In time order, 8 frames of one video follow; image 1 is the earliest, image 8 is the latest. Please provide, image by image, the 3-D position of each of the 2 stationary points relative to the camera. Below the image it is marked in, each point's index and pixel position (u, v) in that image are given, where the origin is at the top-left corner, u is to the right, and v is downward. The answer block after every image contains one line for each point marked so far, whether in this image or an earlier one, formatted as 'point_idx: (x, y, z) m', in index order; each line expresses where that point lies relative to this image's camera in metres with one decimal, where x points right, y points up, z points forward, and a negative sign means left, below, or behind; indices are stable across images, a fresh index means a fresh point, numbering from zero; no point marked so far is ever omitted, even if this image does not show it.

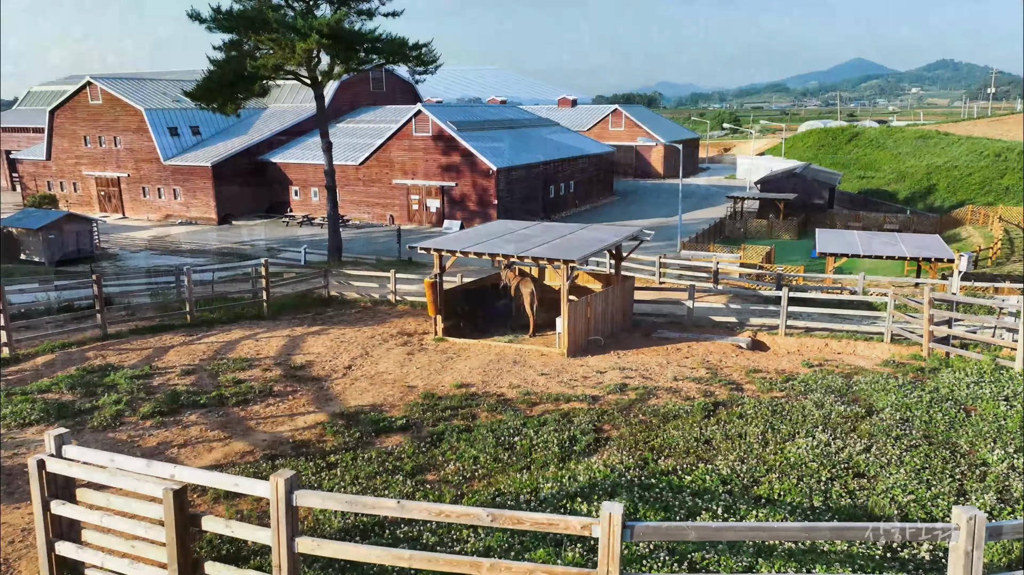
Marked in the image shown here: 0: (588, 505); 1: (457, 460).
0: (+0.8, -2.4, +7.7) m
1: (-0.7, -2.2, +9.1) m
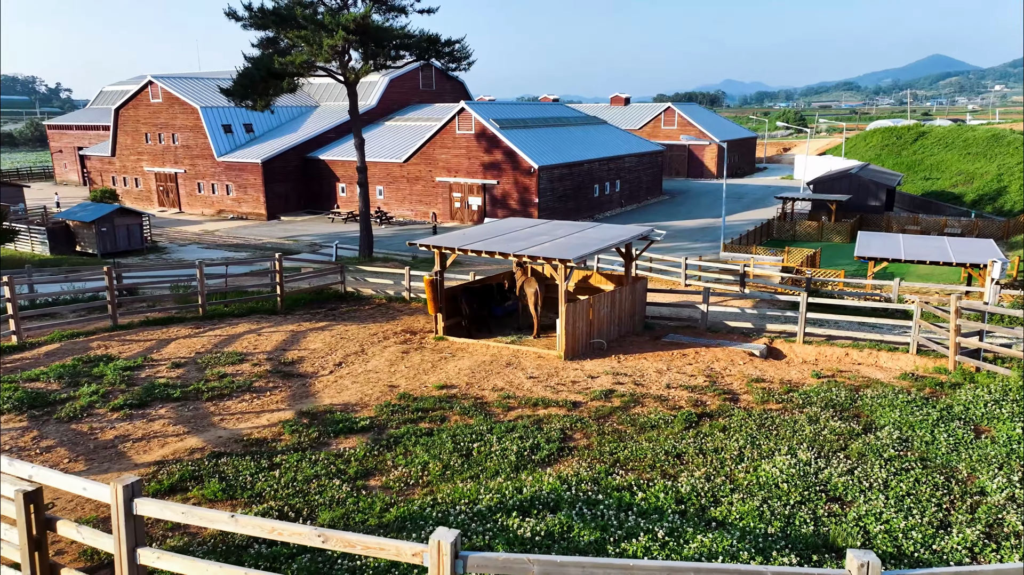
0: (+0.1, -2.4, +7.2) m
1: (-1.3, -2.2, +8.8) m
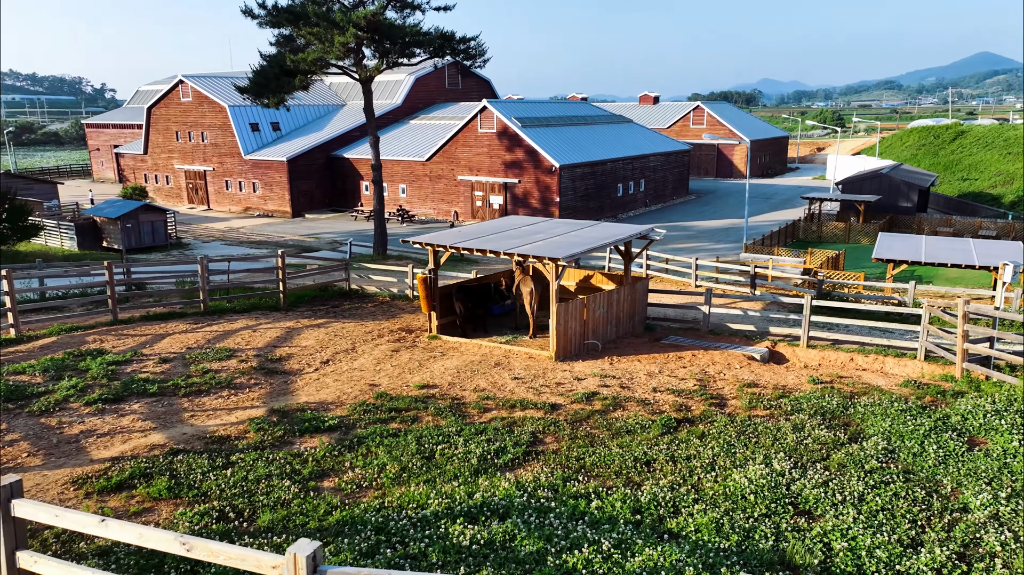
0: (-0.5, -2.3, +6.9) m
1: (-1.8, -2.2, +8.5) m
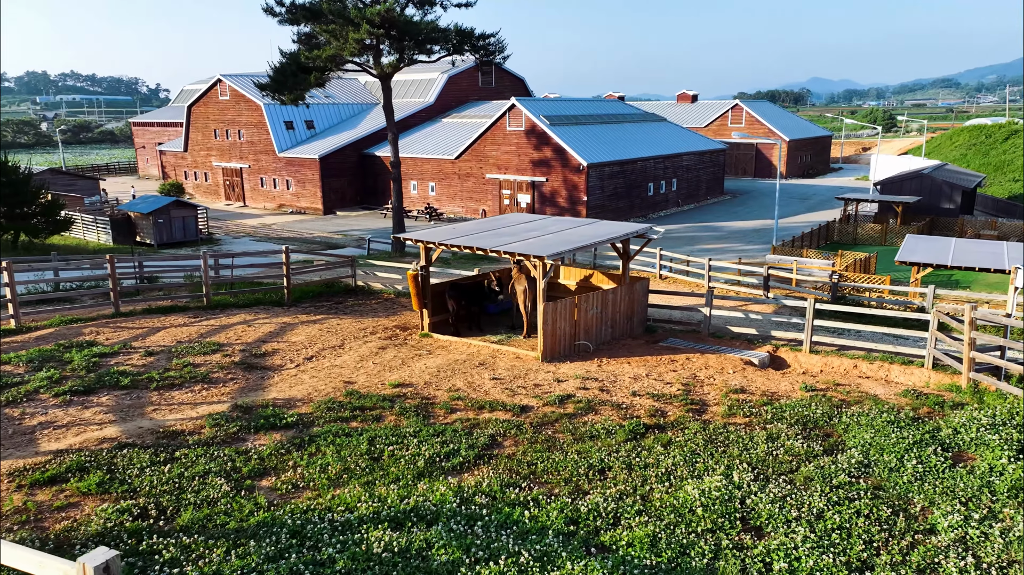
0: (-1.2, -2.3, +6.7) m
1: (-2.4, -2.1, +8.3) m
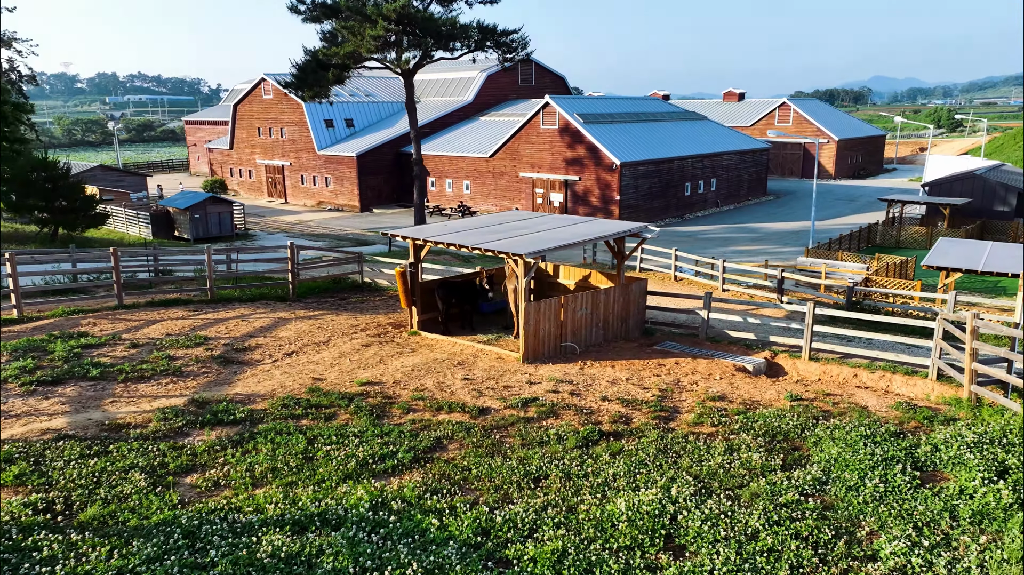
0: (-2.1, -2.3, +6.4) m
1: (-3.2, -2.0, +8.2) m
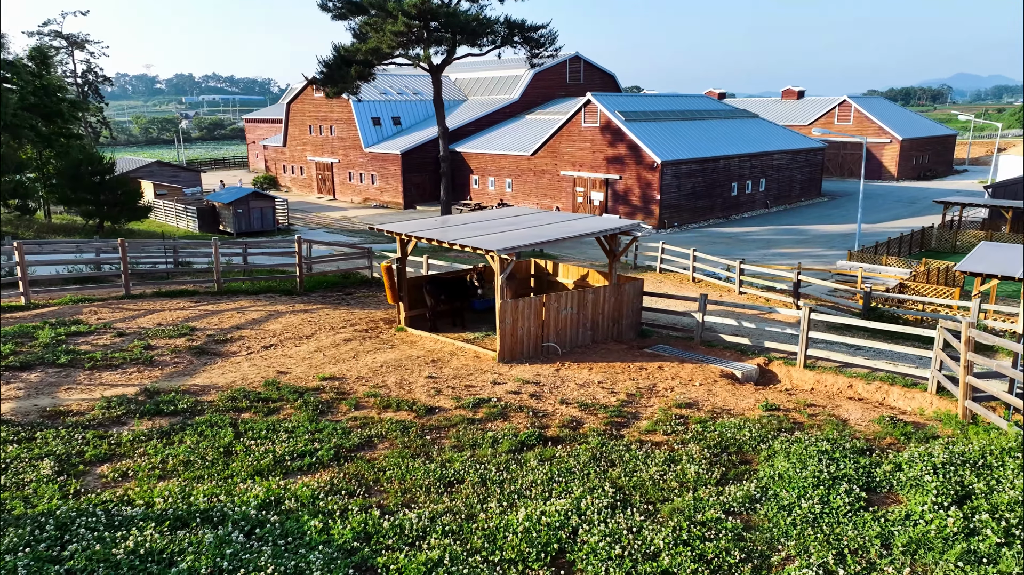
0: (-3.1, -2.2, +6.3) m
1: (-4.1, -1.9, +8.1) m
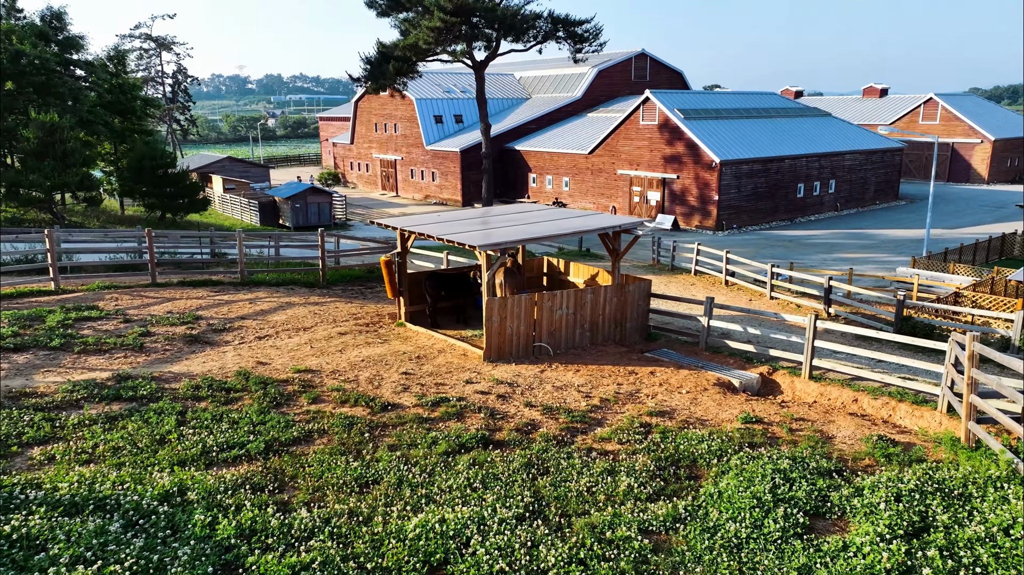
0: (-4.1, -2.0, +6.3) m
1: (-4.9, -1.8, +8.2) m
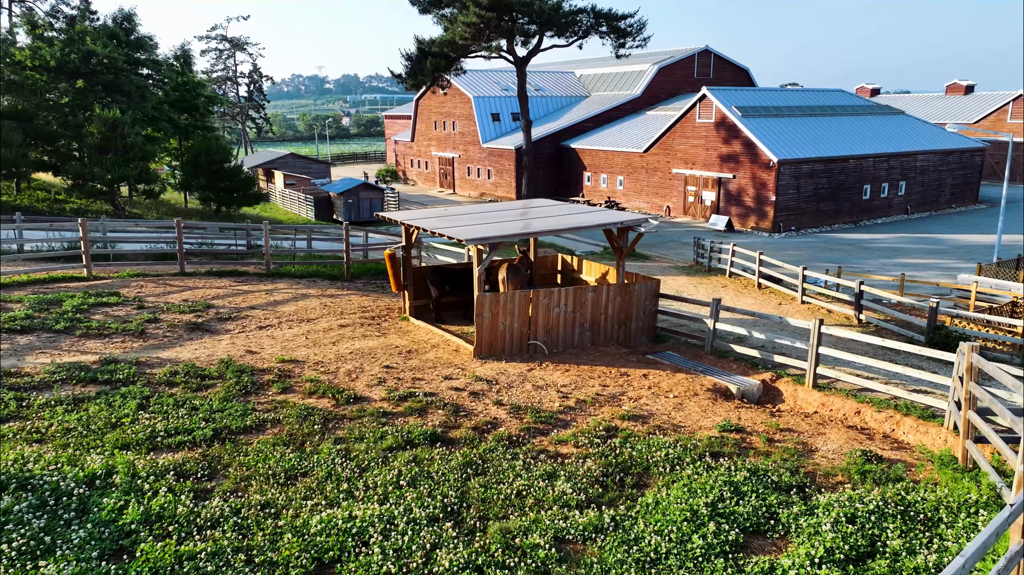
0: (-4.9, -1.9, +6.4) m
1: (-5.5, -1.6, +8.4) m
